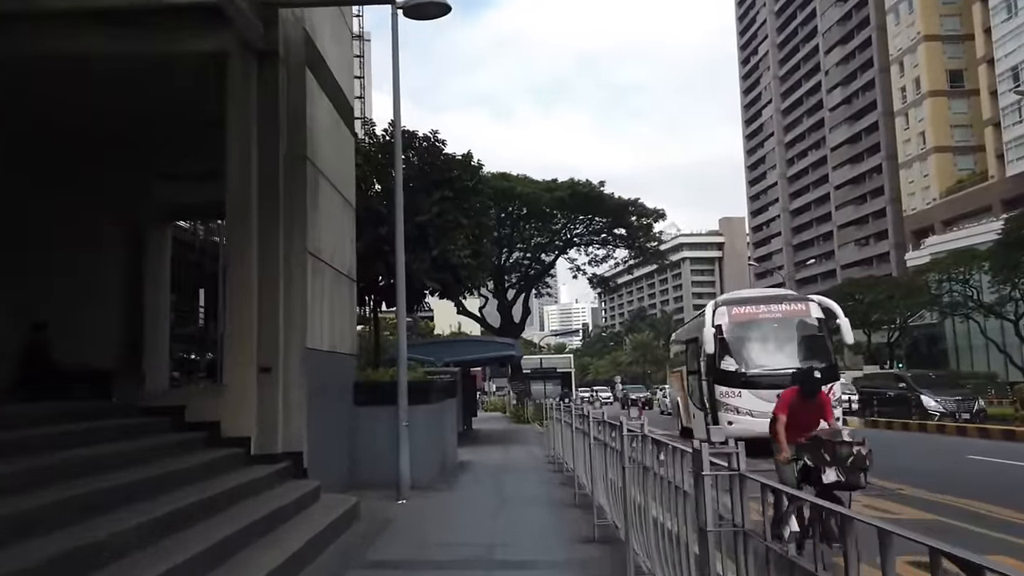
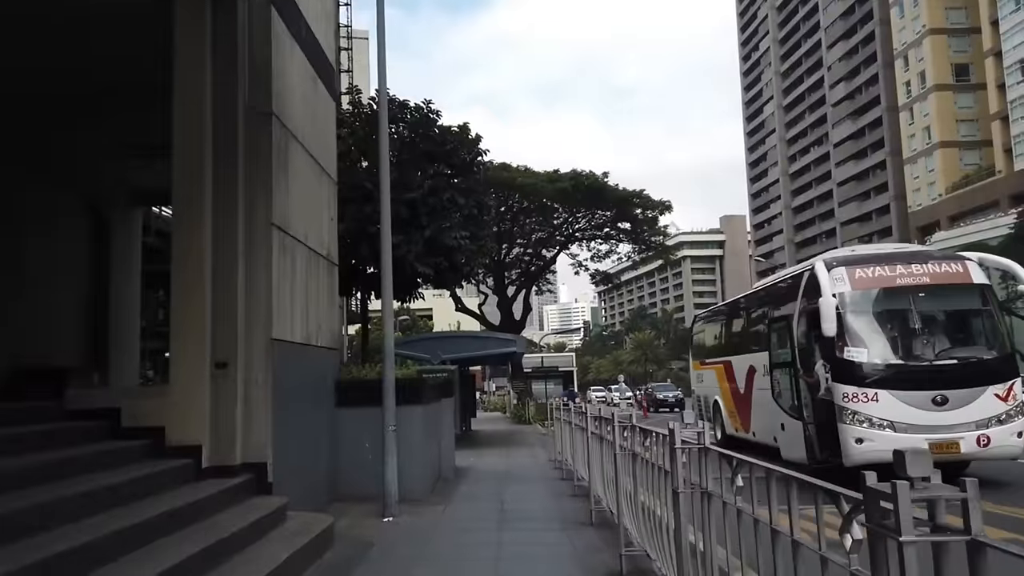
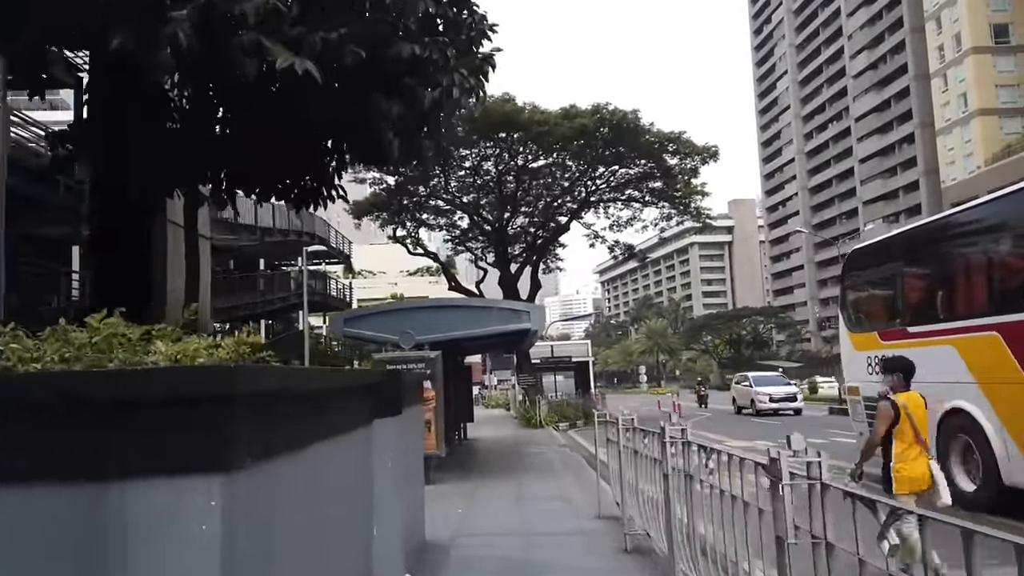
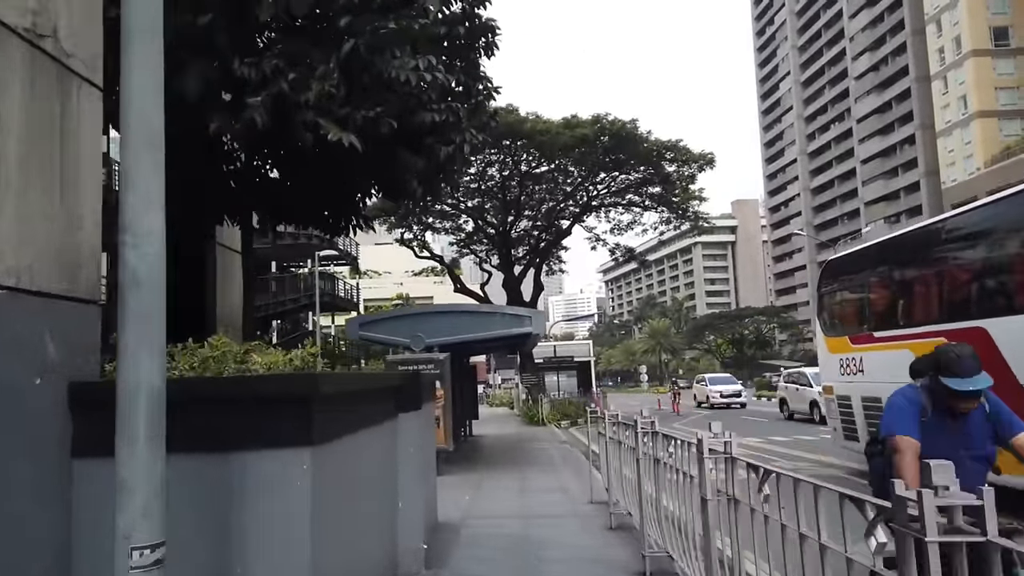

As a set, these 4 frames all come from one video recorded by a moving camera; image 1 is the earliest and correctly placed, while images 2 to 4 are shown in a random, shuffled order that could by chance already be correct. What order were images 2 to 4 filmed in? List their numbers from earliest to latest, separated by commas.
2, 4, 3
